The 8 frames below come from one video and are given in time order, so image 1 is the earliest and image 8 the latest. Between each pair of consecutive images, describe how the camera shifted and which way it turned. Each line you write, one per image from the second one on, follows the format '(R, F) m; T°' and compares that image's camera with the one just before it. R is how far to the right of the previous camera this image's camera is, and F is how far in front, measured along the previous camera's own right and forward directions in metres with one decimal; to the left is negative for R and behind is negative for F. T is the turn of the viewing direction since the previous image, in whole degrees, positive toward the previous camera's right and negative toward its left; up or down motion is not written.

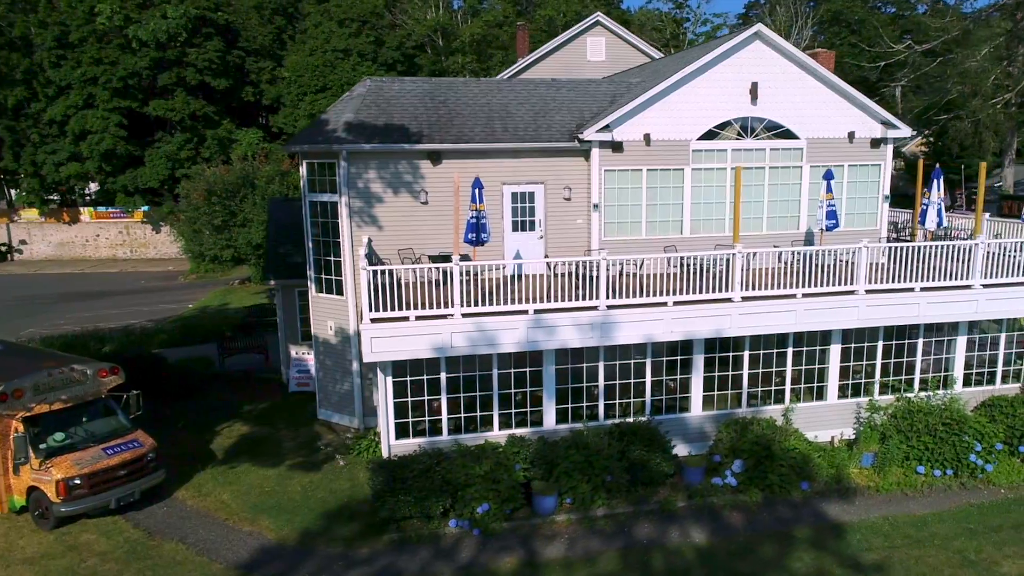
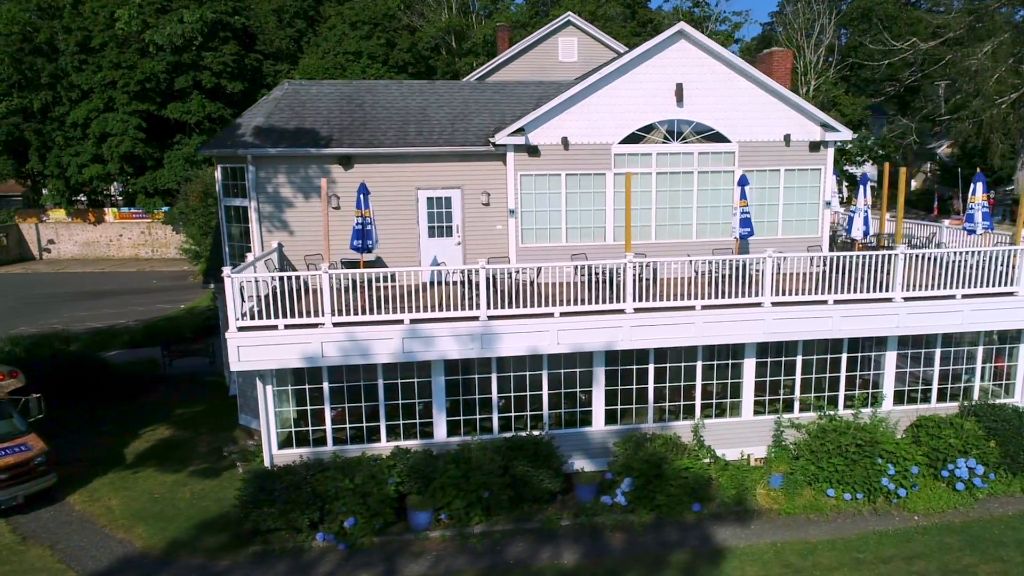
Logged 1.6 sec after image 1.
(+2.5, +0.4) m; -4°
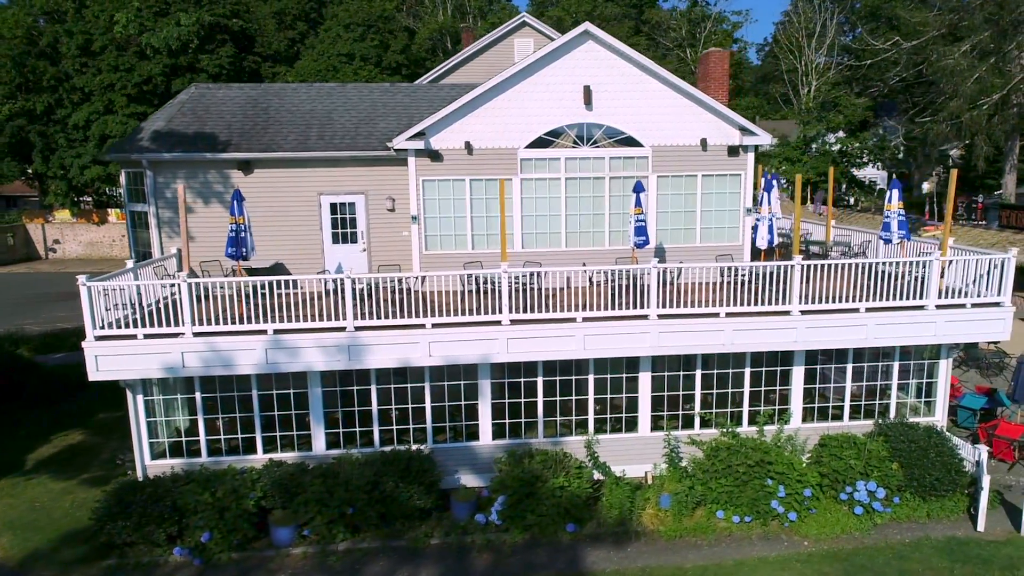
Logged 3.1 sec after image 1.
(+2.3, +0.4) m; -2°
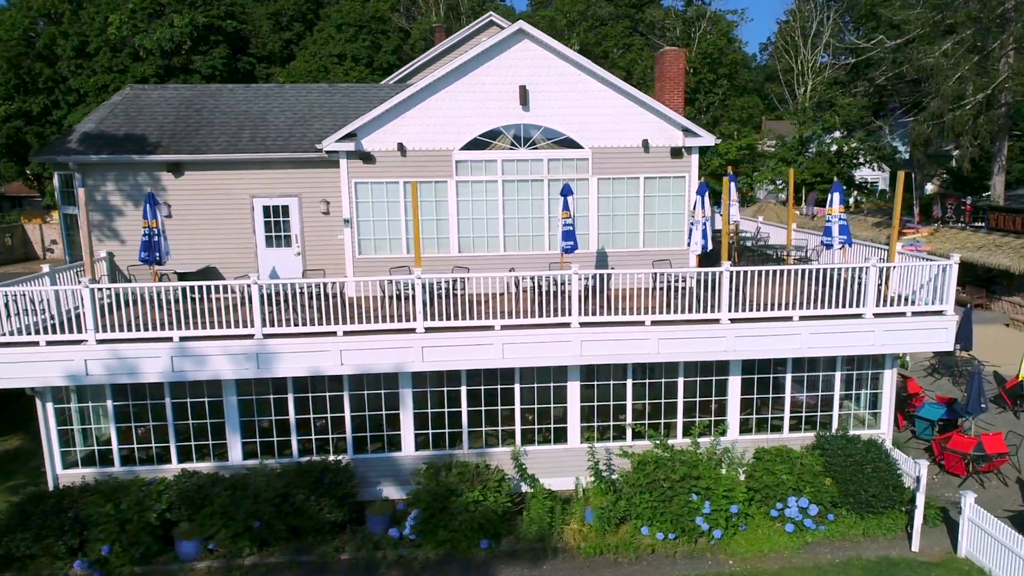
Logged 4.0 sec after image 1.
(+1.4, +0.4) m; -1°
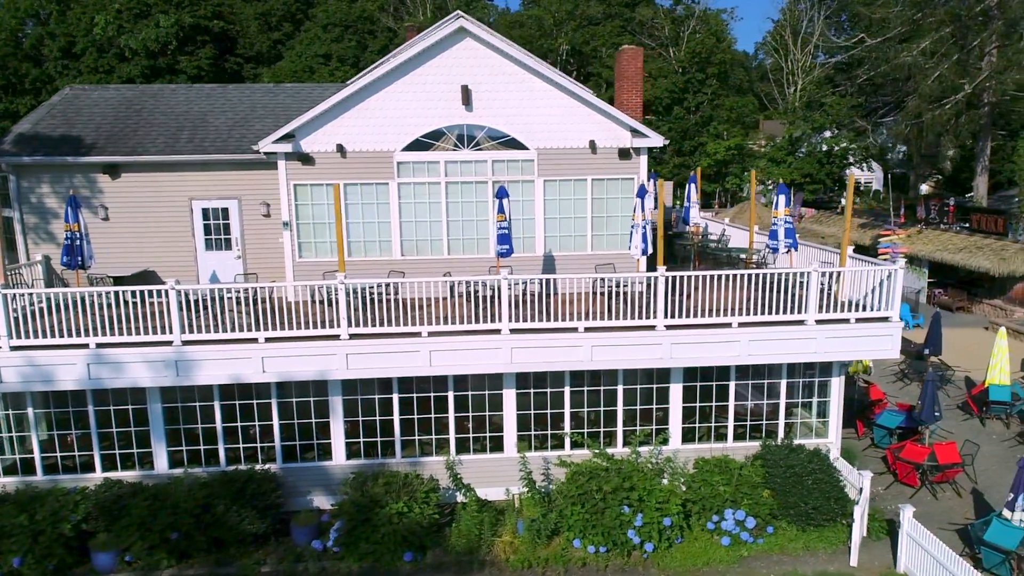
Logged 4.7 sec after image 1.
(+1.1, +0.3) m; 0°
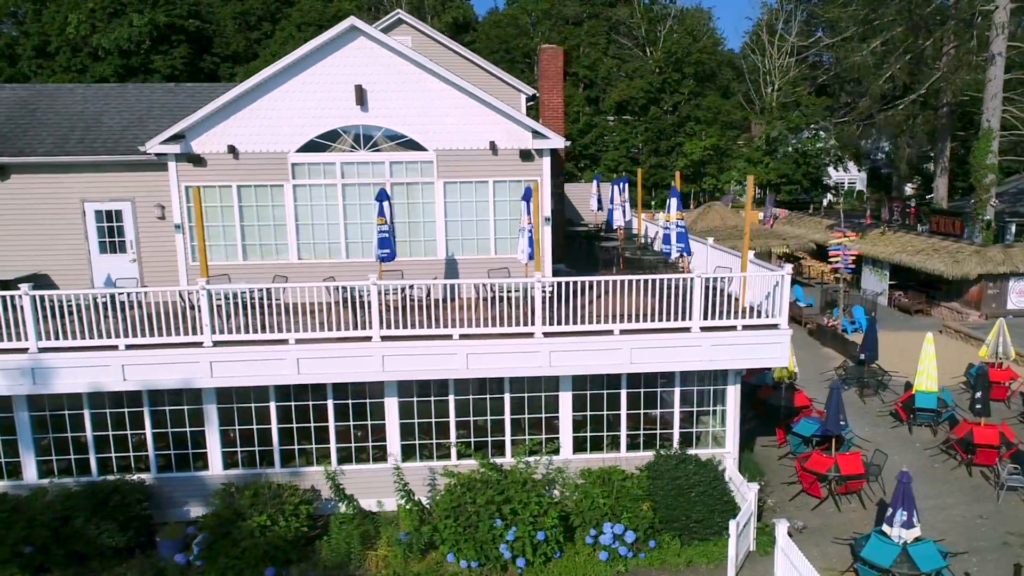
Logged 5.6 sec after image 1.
(+1.8, +0.3) m; 0°
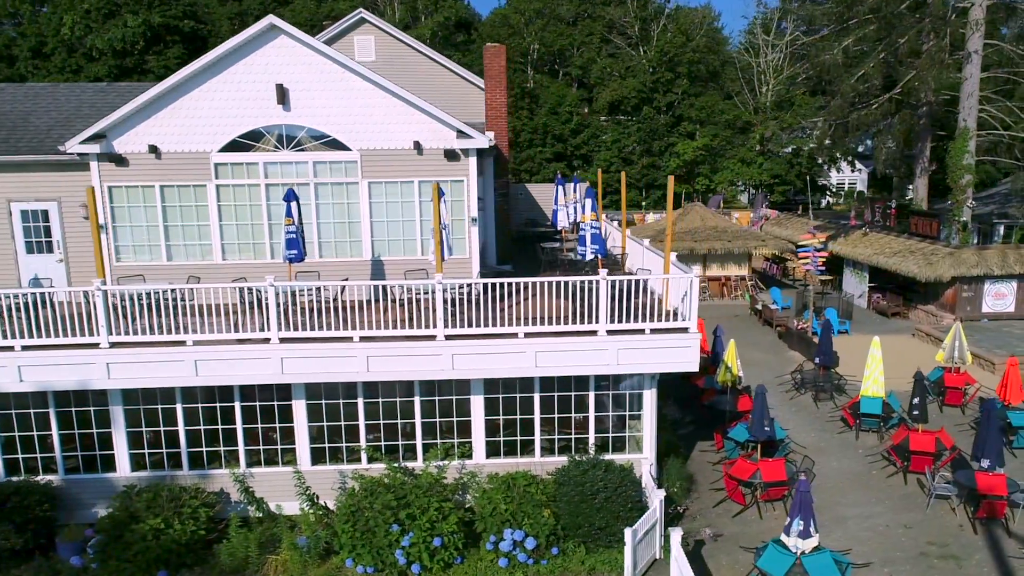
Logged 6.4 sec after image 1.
(+1.5, +0.2) m; -1°
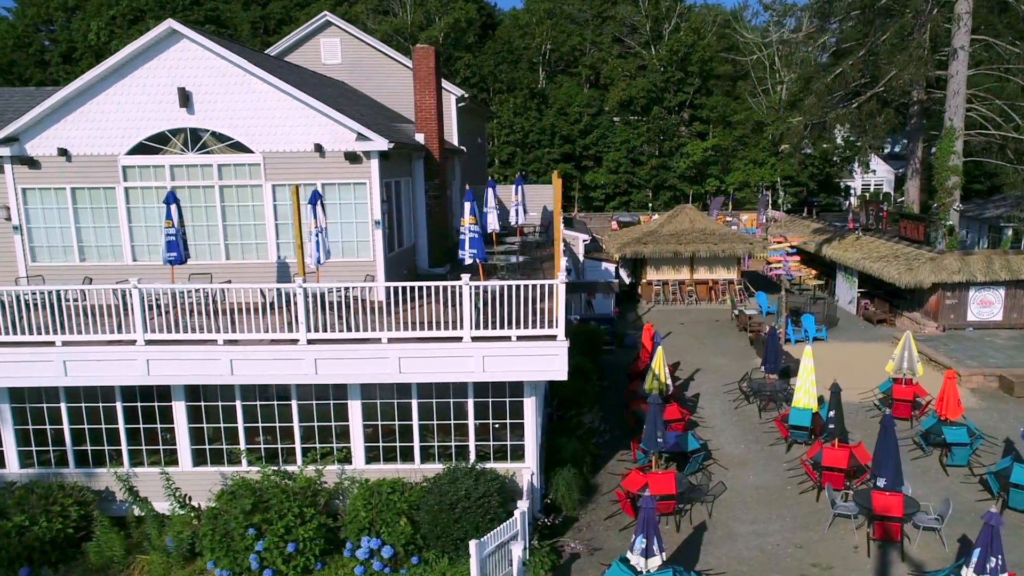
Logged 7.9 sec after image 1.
(+2.4, +0.2) m; -4°
